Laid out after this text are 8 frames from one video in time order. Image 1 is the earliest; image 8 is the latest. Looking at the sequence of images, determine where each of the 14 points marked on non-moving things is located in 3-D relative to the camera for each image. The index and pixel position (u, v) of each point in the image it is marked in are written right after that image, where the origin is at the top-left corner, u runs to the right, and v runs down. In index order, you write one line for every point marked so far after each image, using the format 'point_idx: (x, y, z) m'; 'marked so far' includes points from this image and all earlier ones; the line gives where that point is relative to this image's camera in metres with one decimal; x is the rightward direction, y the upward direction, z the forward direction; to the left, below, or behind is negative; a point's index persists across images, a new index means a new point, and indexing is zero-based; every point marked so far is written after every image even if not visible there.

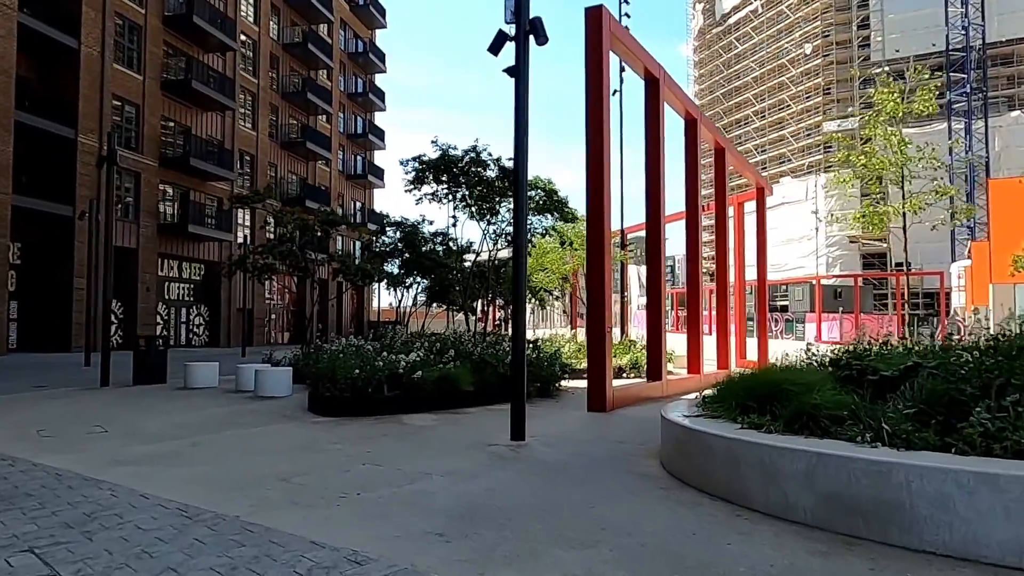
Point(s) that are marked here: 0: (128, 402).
0: (-5.9, -1.8, +11.7) m
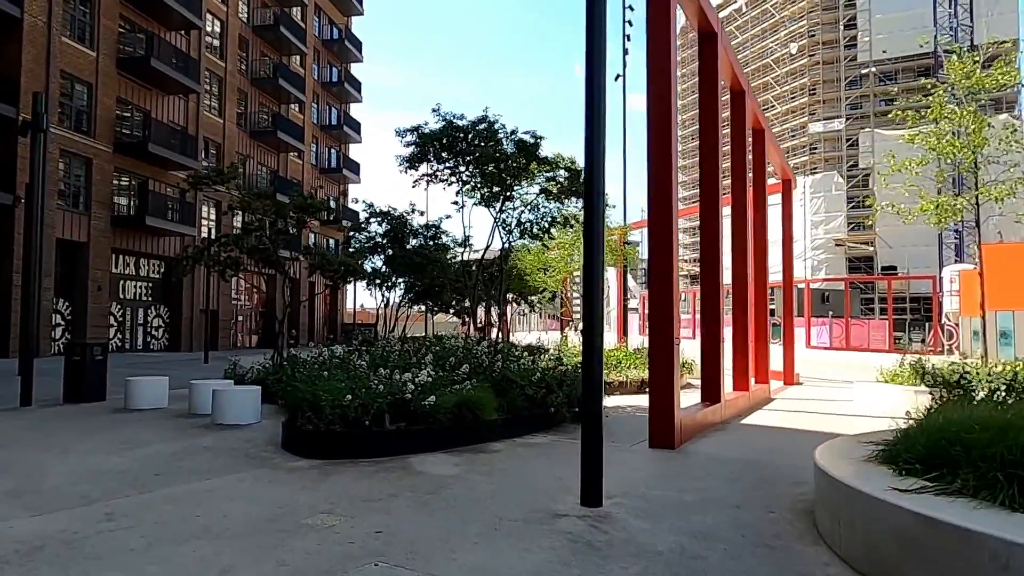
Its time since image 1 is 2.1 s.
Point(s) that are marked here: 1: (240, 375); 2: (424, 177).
0: (-5.5, -1.7, +9.0) m
1: (-4.8, -1.6, +13.4) m
2: (-1.5, +1.9, +12.9) m
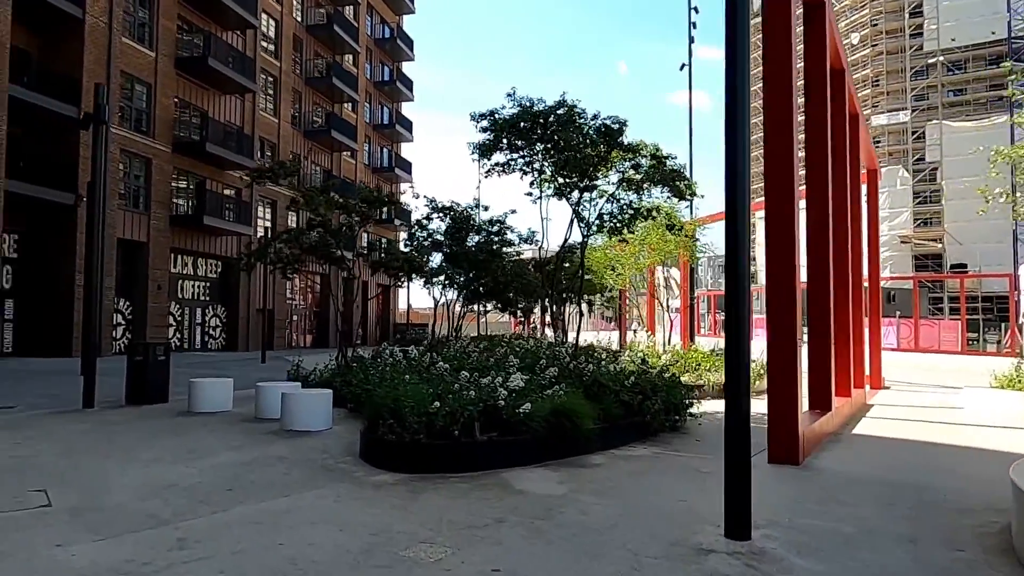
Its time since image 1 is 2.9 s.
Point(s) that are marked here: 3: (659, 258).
0: (-4.5, -1.7, +8.5) m
1: (-3.5, -1.5, +12.8) m
2: (-0.2, +1.9, +12.1) m
3: (+3.8, +0.8, +20.0) m
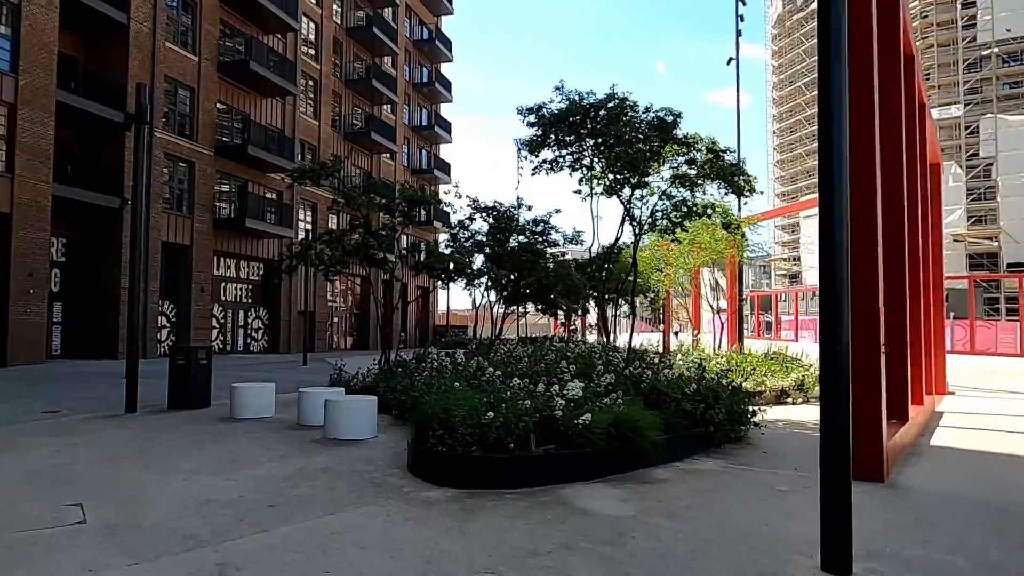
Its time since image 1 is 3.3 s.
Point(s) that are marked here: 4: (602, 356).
0: (-3.9, -1.7, +8.2) m
1: (-2.7, -1.6, +12.5) m
2: (+0.5, +1.9, +11.6) m
3: (+5.0, +0.8, +19.3) m
4: (+1.3, -1.0, +10.9) m
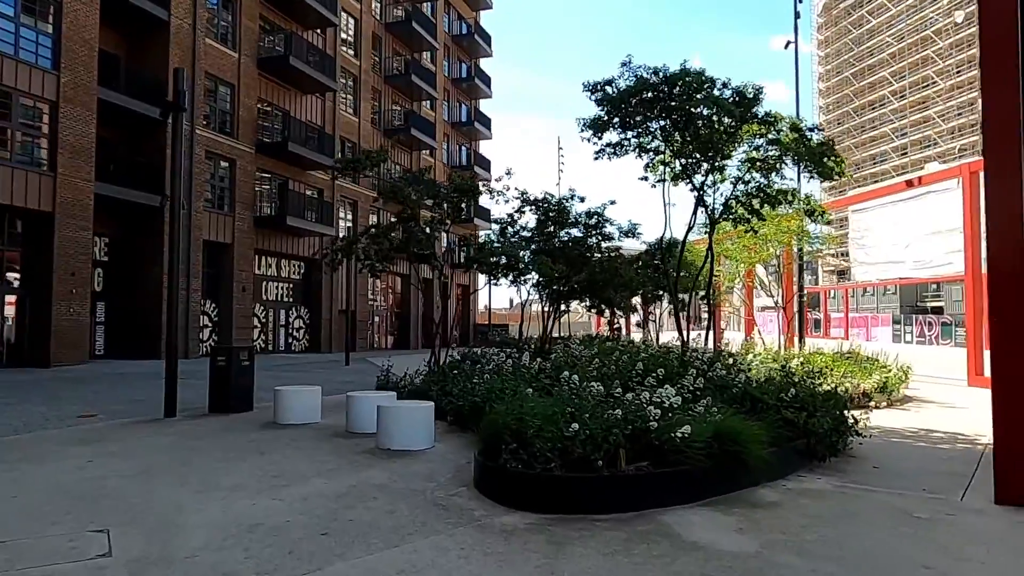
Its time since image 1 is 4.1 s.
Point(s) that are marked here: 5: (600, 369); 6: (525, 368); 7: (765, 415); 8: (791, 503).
0: (-3.2, -1.6, +7.5) m
1: (-1.8, -1.5, +11.7) m
2: (+1.4, +2.0, +10.7) m
3: (+6.2, +0.9, +18.1) m
4: (+2.1, -0.9, +9.9) m
5: (+1.0, -0.9, +8.8) m
6: (+0.2, -1.0, +9.3) m
7: (+2.3, -1.2, +6.9) m
8: (+2.1, -1.6, +5.6) m
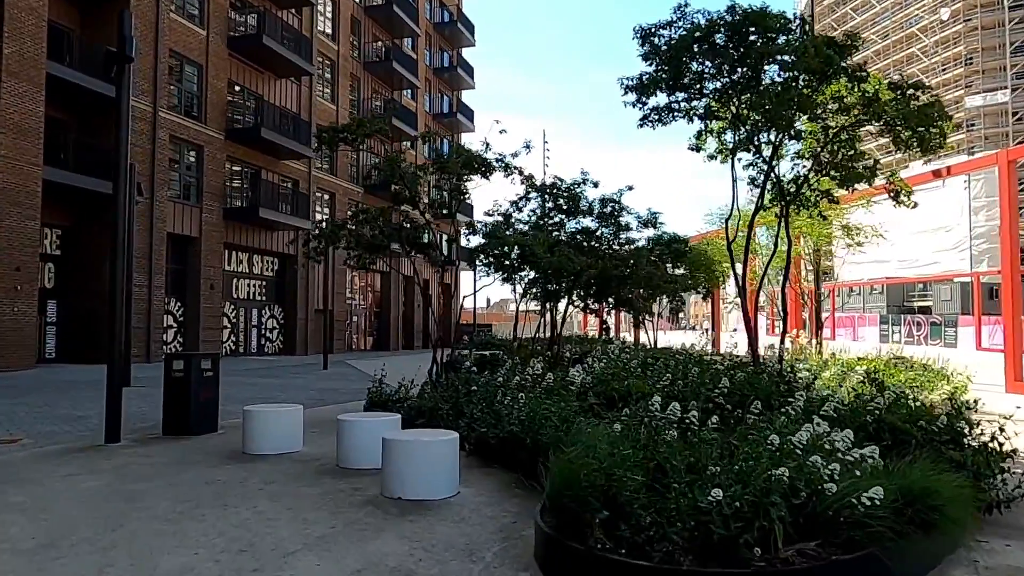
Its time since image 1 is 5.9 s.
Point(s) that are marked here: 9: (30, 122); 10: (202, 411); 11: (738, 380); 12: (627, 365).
0: (-2.8, -1.6, +5.5) m
1: (-1.5, -1.4, +9.7) m
2: (+1.6, +2.0, +8.8) m
3: (+6.2, +0.9, +16.4) m
4: (+2.5, -0.8, +8.0) m
5: (+1.4, -0.9, +6.9) m
6: (+0.5, -0.9, +7.4) m
7: (+2.7, -1.1, +5.0) m
8: (+2.5, -1.5, +3.7) m
9: (-12.3, +4.2, +19.4) m
10: (-3.8, -1.5, +9.3) m
11: (+1.9, -0.8, +6.9) m
12: (+1.2, -0.9, +8.5) m
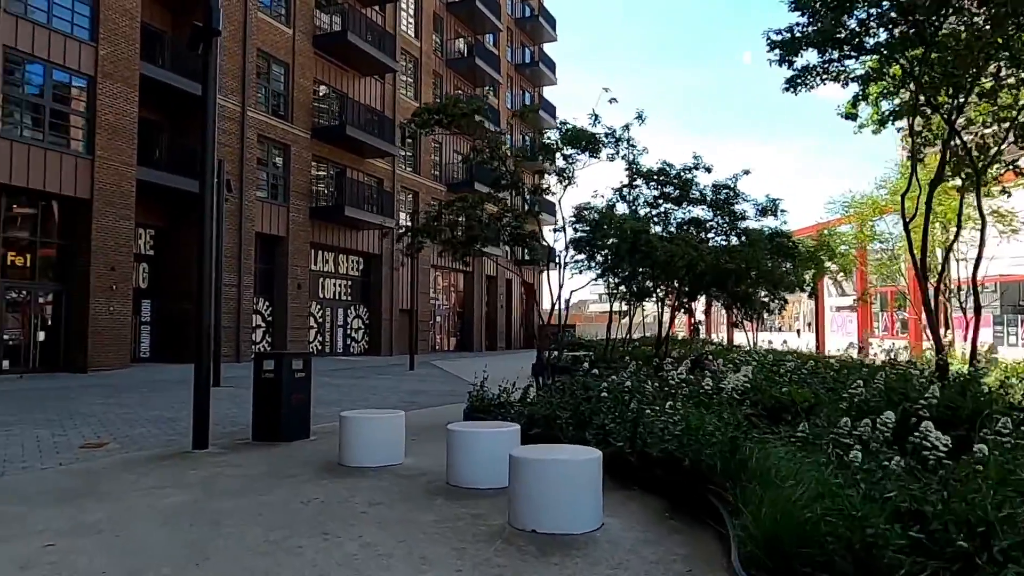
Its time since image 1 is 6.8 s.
0: (-1.9, -1.5, +4.6) m
1: (-0.2, -1.4, +8.7) m
2: (+2.9, +2.1, +7.5) m
3: (+8.2, +1.0, +14.6) m
4: (+3.6, -0.7, +6.7) m
5: (+2.4, -0.8, +5.6) m
6: (+1.6, -0.8, +6.2) m
7: (+3.6, -1.0, +3.6) m
8: (+3.3, -1.4, +2.4) m
9: (-10.0, +4.3, +19.5) m
10: (-2.4, -1.4, +8.5) m
11: (+3.0, -0.7, +5.6) m
12: (+2.5, -0.8, +7.3) m
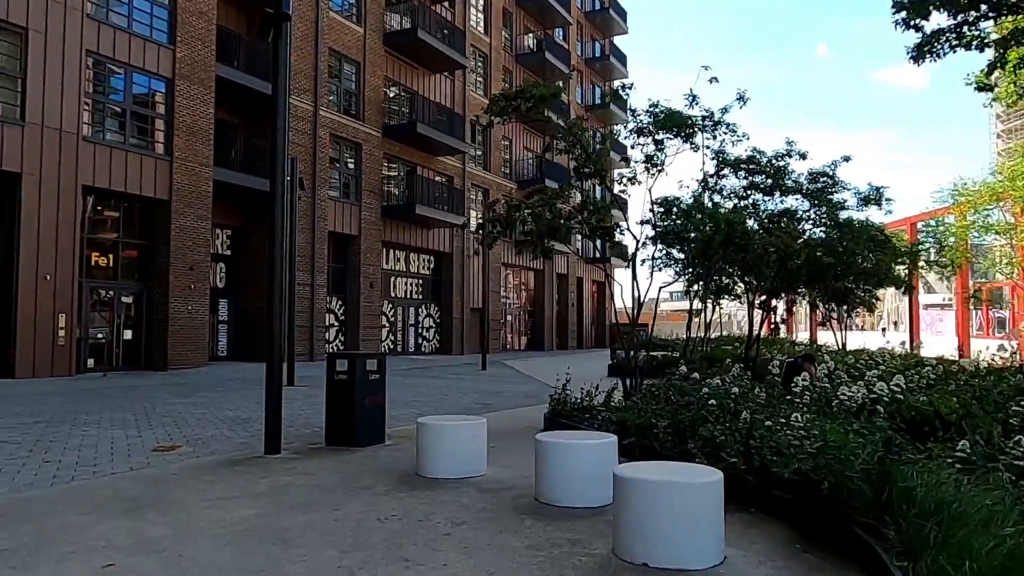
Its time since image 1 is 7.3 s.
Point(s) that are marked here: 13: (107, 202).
0: (-1.3, -1.5, +4.2) m
1: (+0.8, -1.3, +8.1) m
2: (+3.7, +2.2, +6.6) m
3: (+9.6, +1.1, +13.2) m
4: (+4.3, -0.7, +5.7) m
5: (+3.1, -0.7, +4.8) m
6: (+2.3, -0.8, +5.5) m
7: (+4.0, -0.9, +2.7) m
8: (+3.6, -1.4, +1.5) m
9: (-8.1, +4.3, +19.6) m
10: (-1.5, -1.4, +8.1) m
11: (+3.6, -0.7, +4.7) m
12: (+3.3, -0.7, +6.4) m
13: (-9.7, +2.1, +18.0) m
